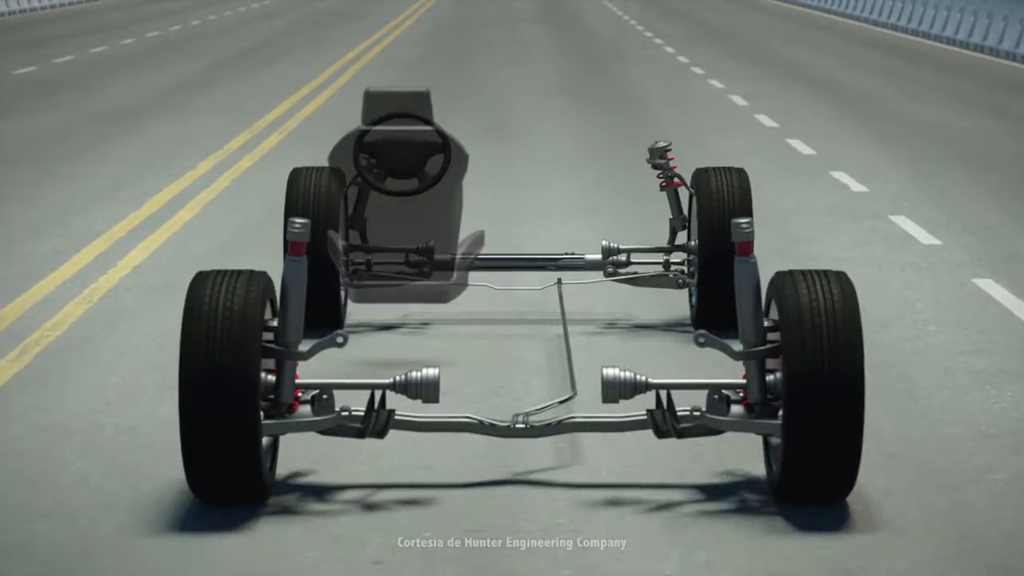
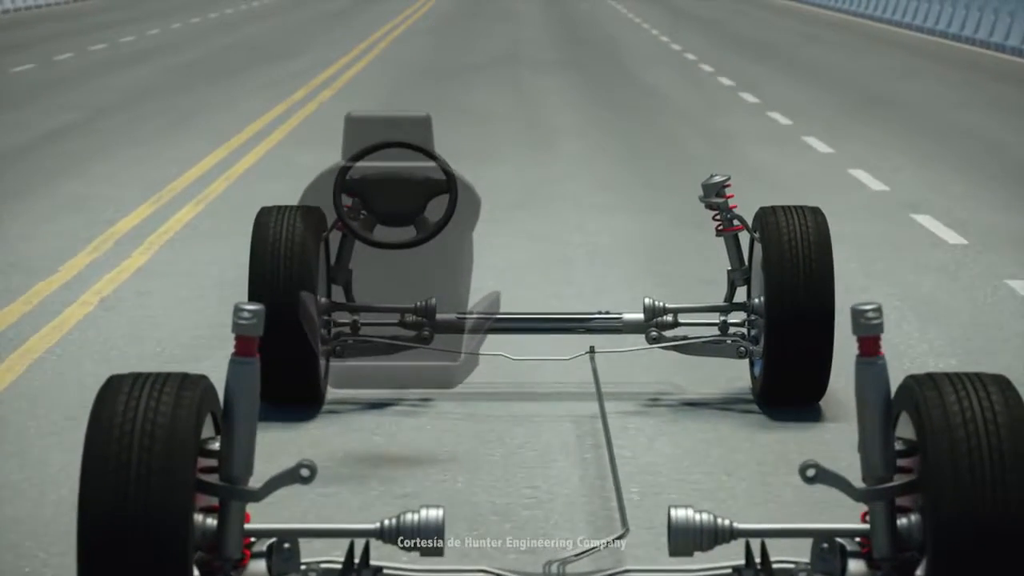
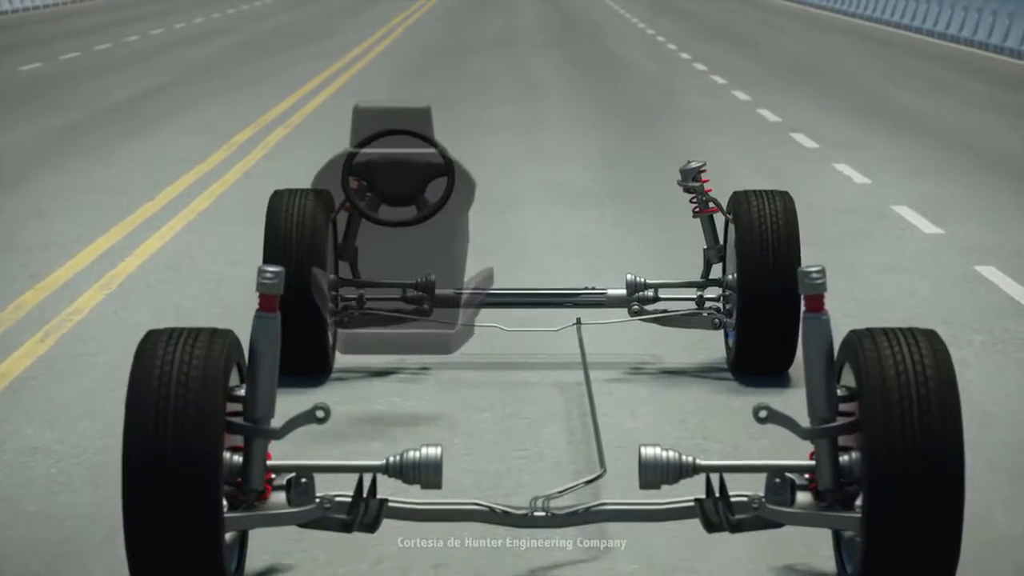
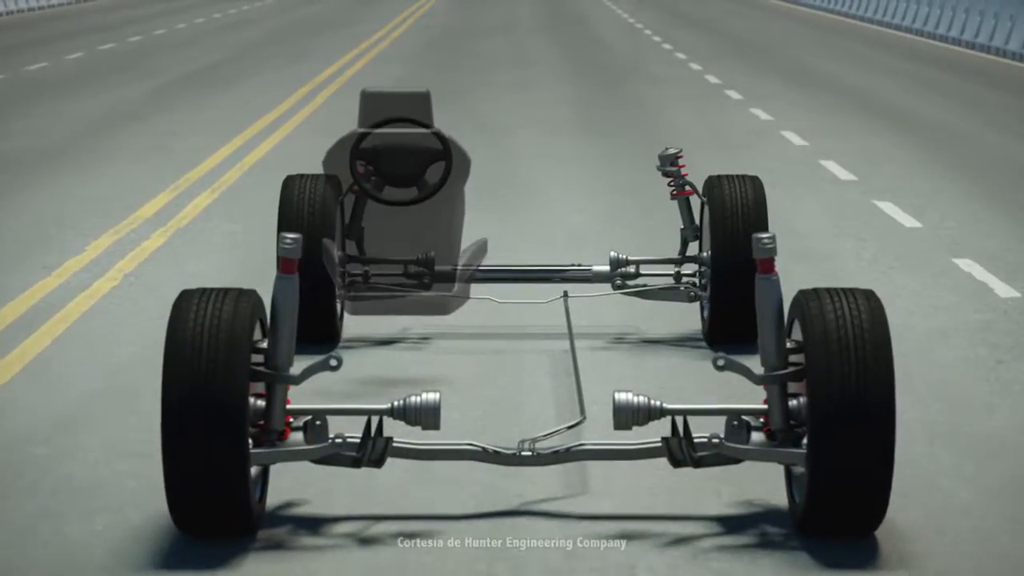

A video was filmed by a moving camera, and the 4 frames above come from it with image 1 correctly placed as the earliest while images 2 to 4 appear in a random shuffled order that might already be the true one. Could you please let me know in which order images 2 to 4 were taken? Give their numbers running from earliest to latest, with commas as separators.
4, 3, 2
